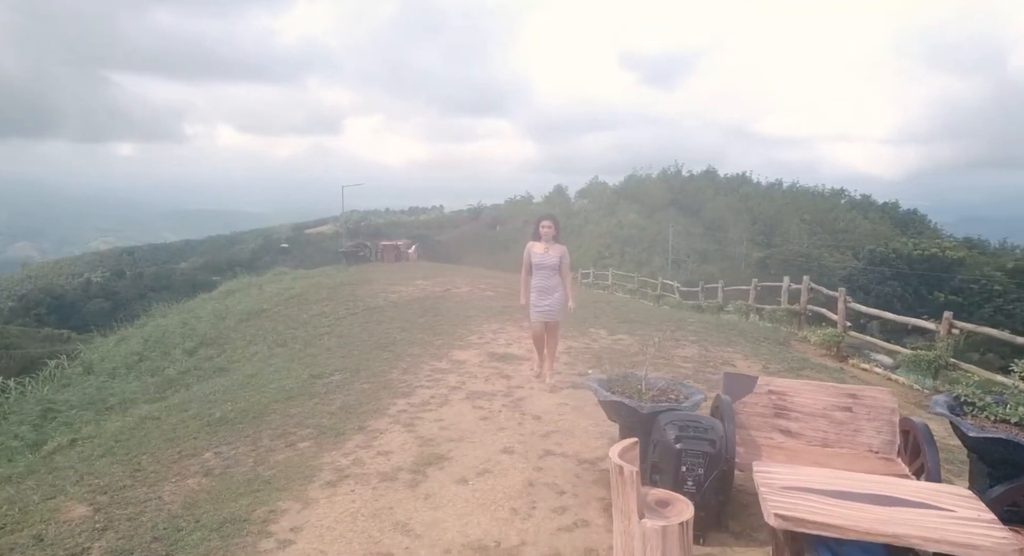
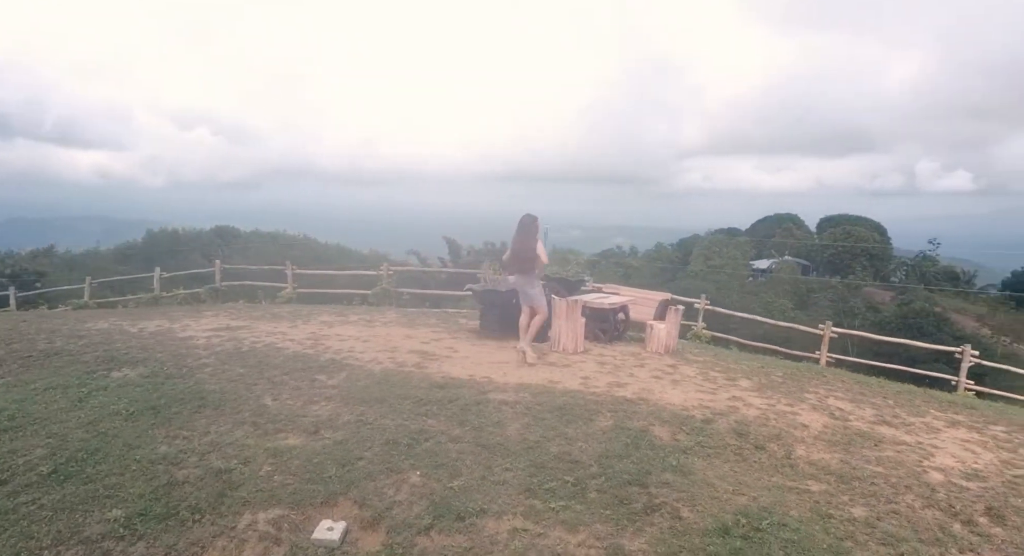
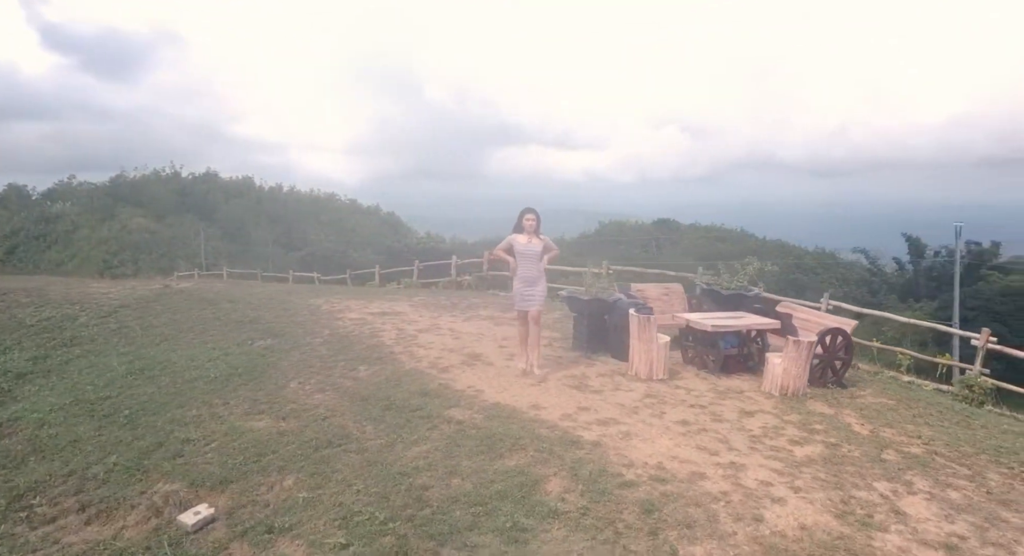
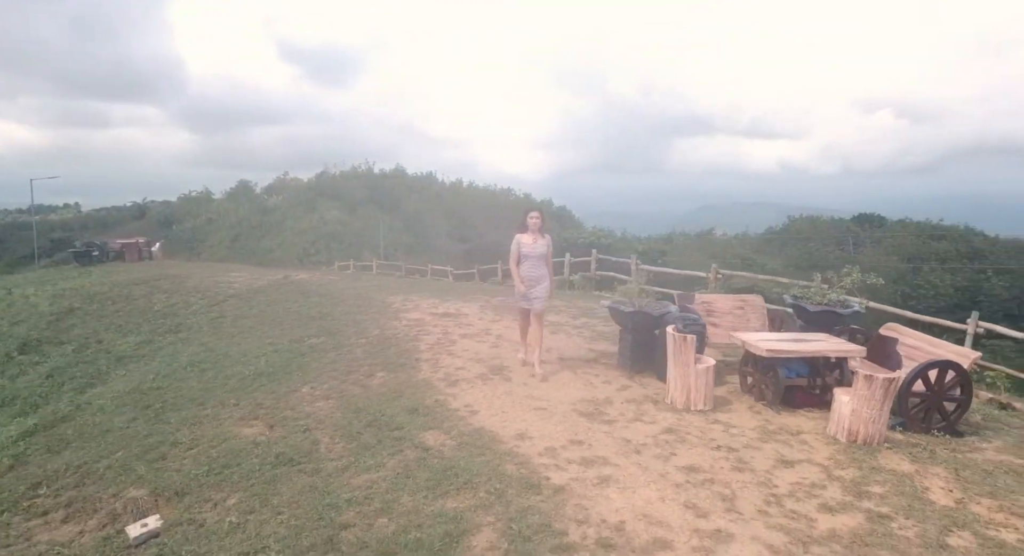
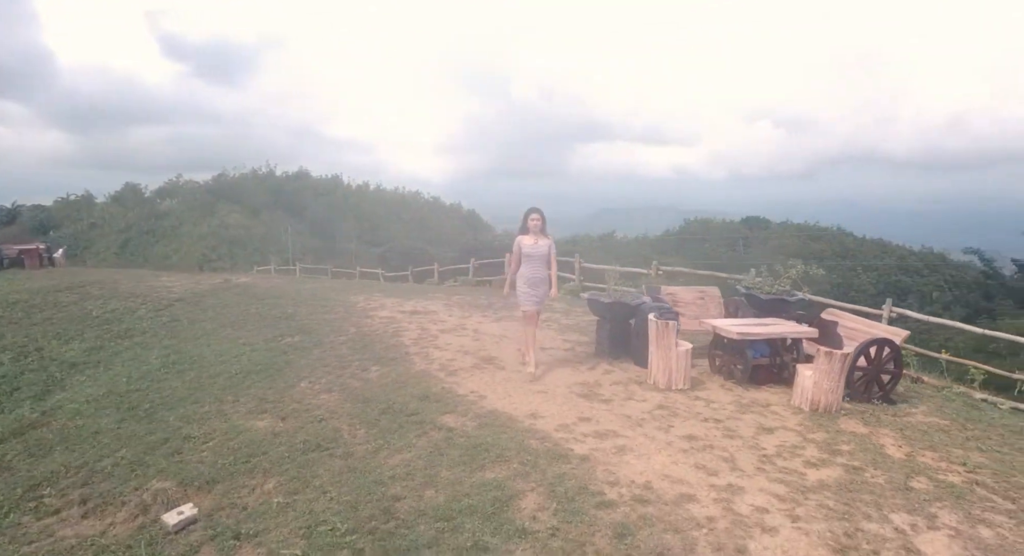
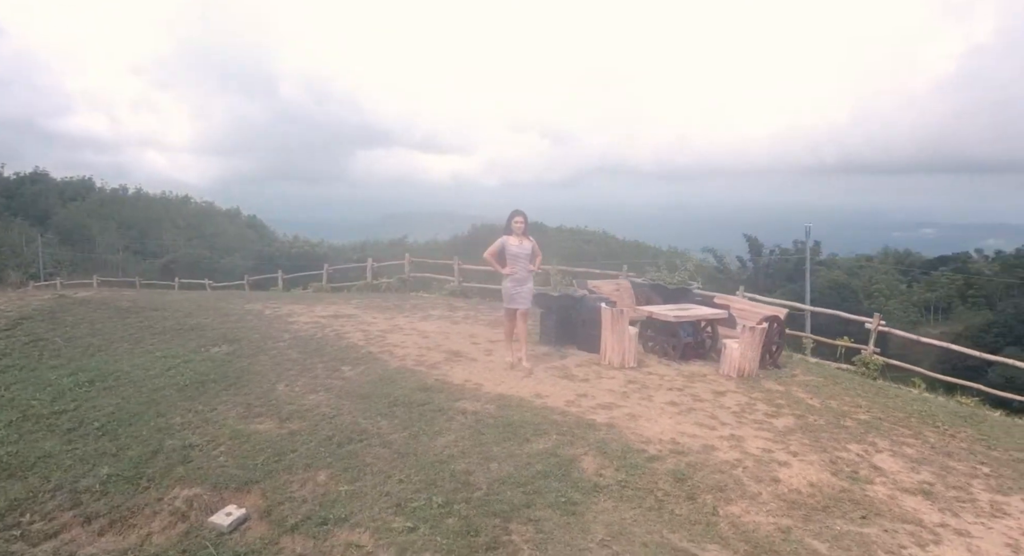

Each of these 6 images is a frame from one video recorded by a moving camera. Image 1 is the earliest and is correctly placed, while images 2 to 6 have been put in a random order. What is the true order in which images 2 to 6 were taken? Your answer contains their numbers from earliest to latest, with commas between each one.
4, 5, 3, 6, 2
